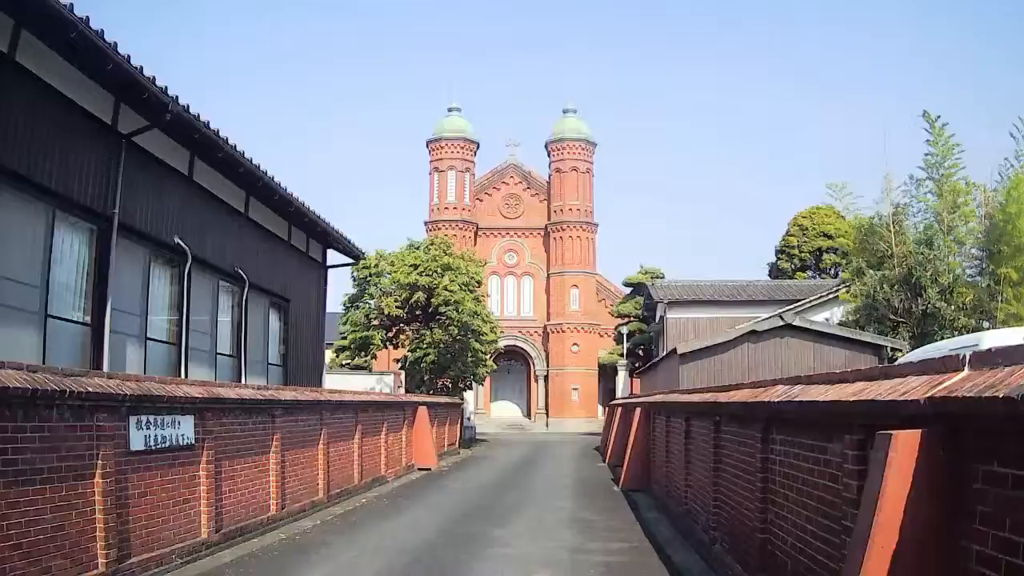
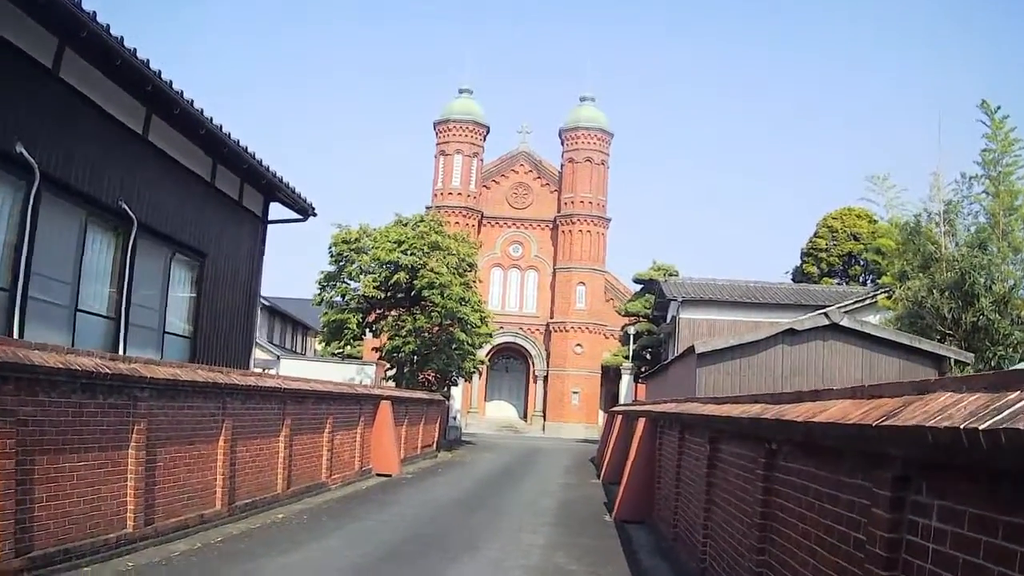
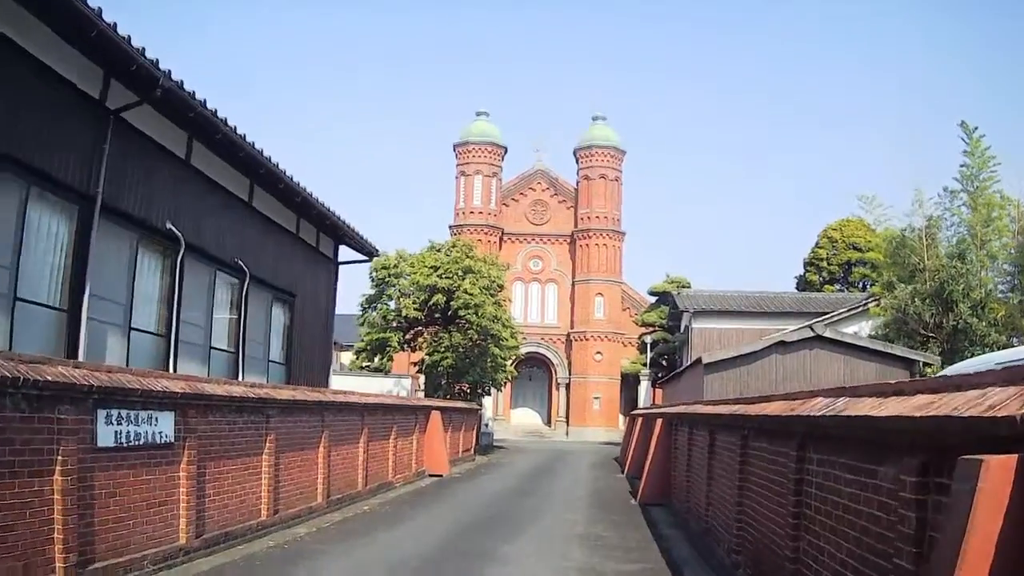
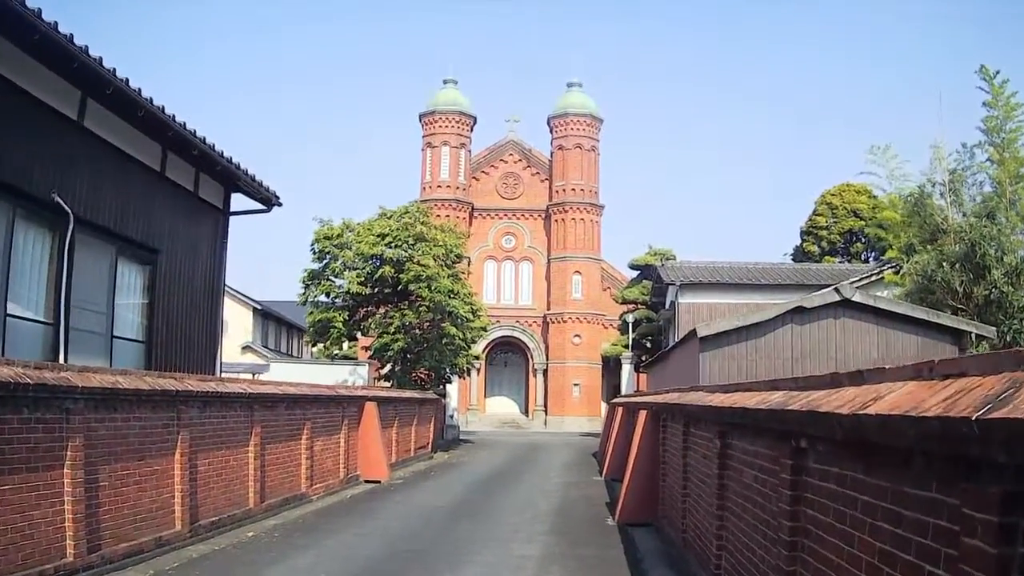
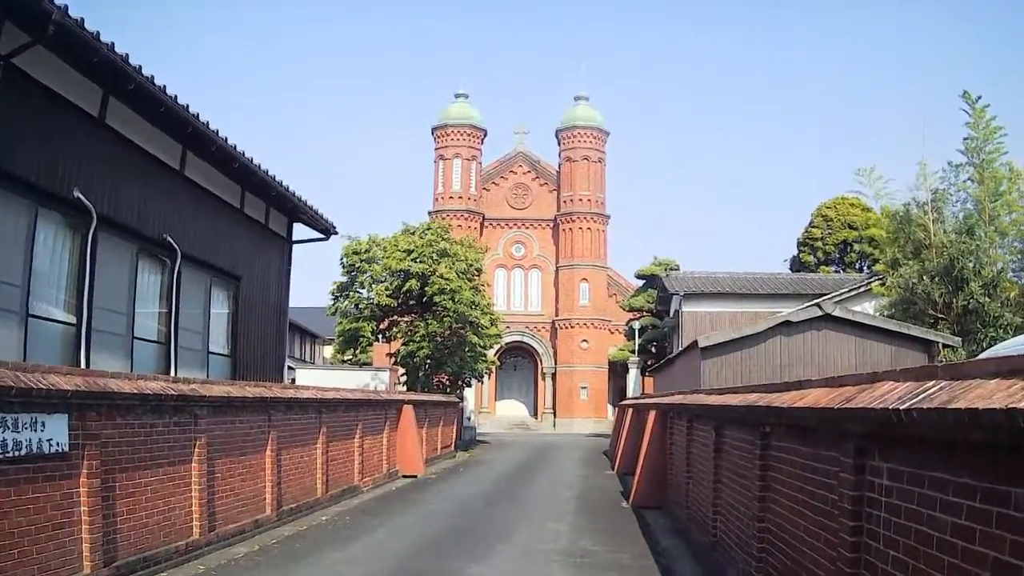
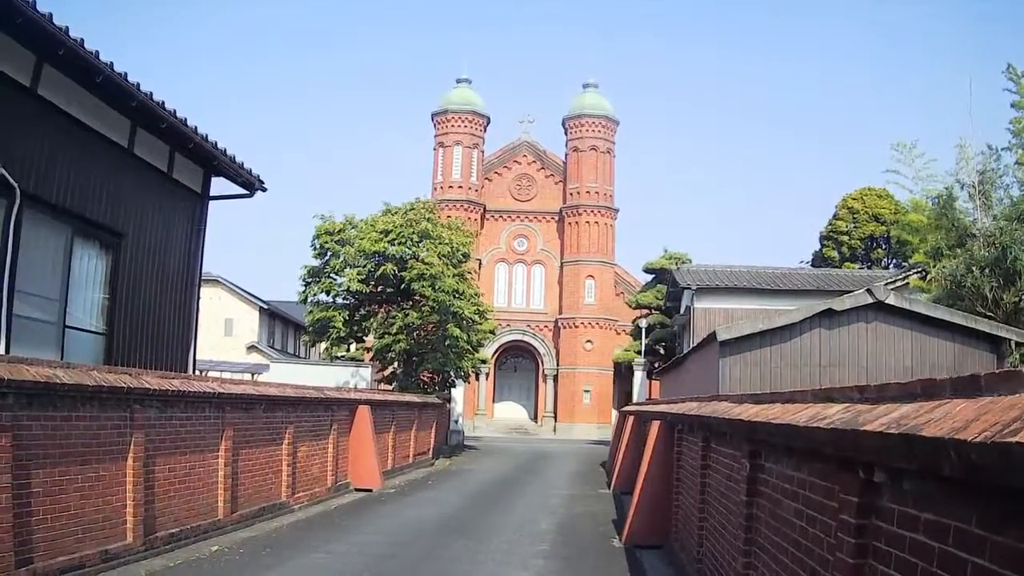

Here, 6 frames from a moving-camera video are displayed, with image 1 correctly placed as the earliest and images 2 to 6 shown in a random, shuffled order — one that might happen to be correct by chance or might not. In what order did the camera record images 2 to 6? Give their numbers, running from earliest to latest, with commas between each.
3, 5, 2, 4, 6
